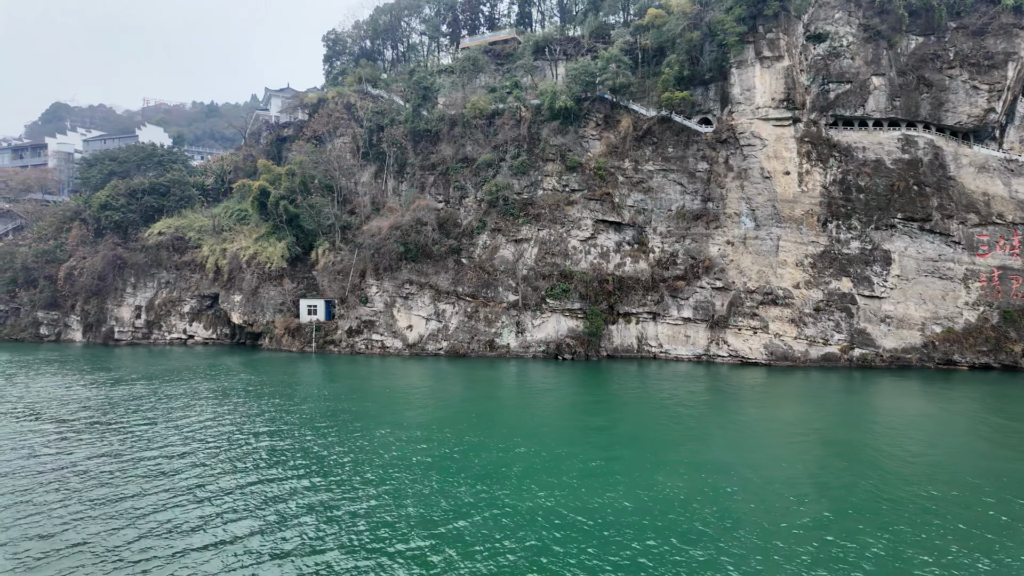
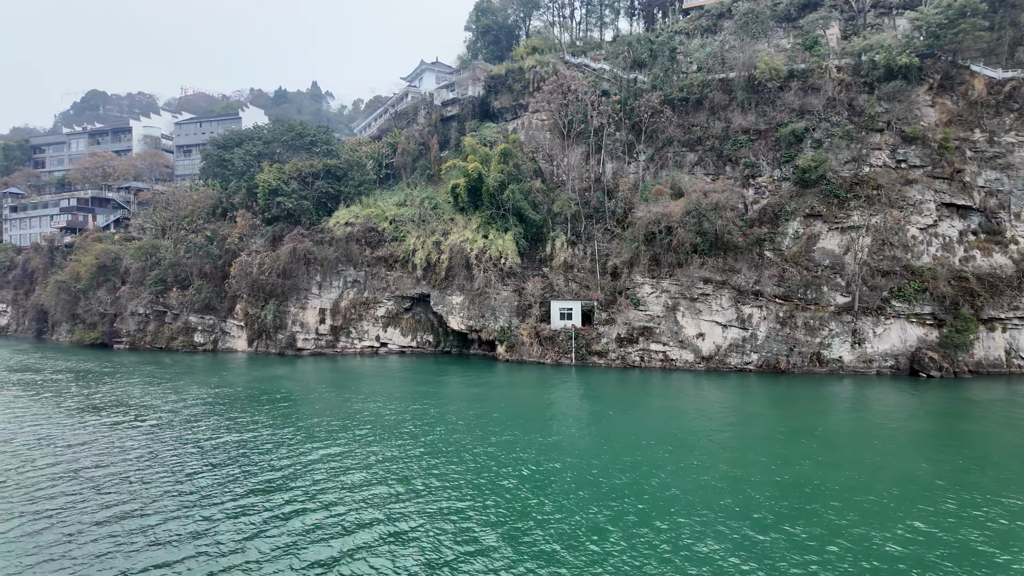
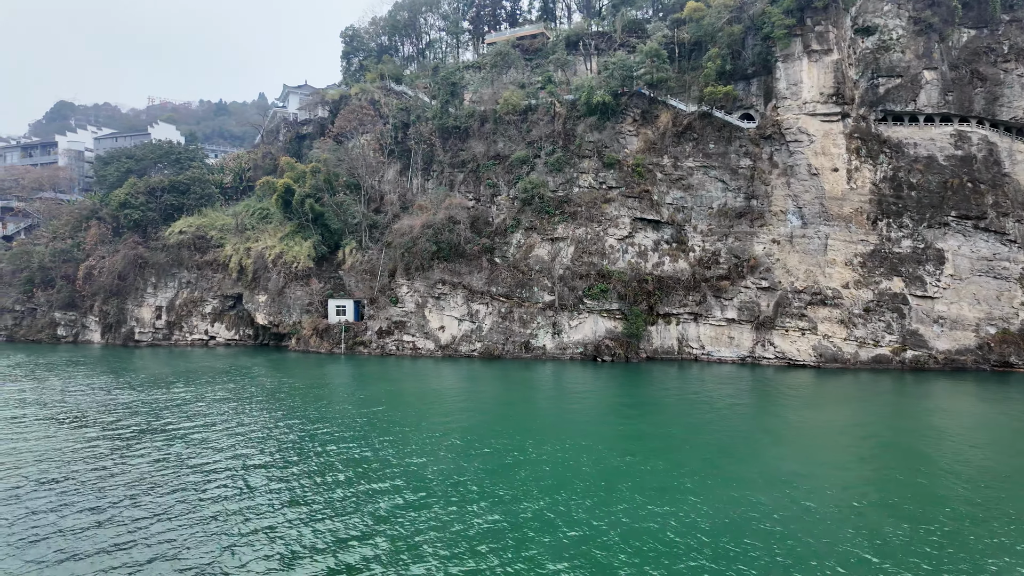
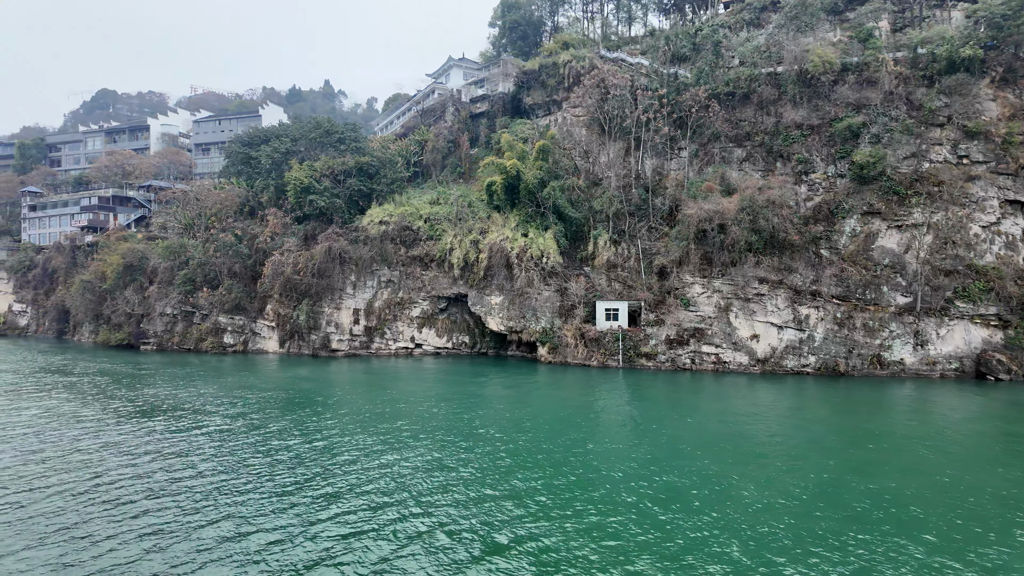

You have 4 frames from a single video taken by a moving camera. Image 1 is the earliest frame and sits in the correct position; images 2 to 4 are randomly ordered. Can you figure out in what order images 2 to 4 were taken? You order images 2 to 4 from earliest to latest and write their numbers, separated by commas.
3, 2, 4
